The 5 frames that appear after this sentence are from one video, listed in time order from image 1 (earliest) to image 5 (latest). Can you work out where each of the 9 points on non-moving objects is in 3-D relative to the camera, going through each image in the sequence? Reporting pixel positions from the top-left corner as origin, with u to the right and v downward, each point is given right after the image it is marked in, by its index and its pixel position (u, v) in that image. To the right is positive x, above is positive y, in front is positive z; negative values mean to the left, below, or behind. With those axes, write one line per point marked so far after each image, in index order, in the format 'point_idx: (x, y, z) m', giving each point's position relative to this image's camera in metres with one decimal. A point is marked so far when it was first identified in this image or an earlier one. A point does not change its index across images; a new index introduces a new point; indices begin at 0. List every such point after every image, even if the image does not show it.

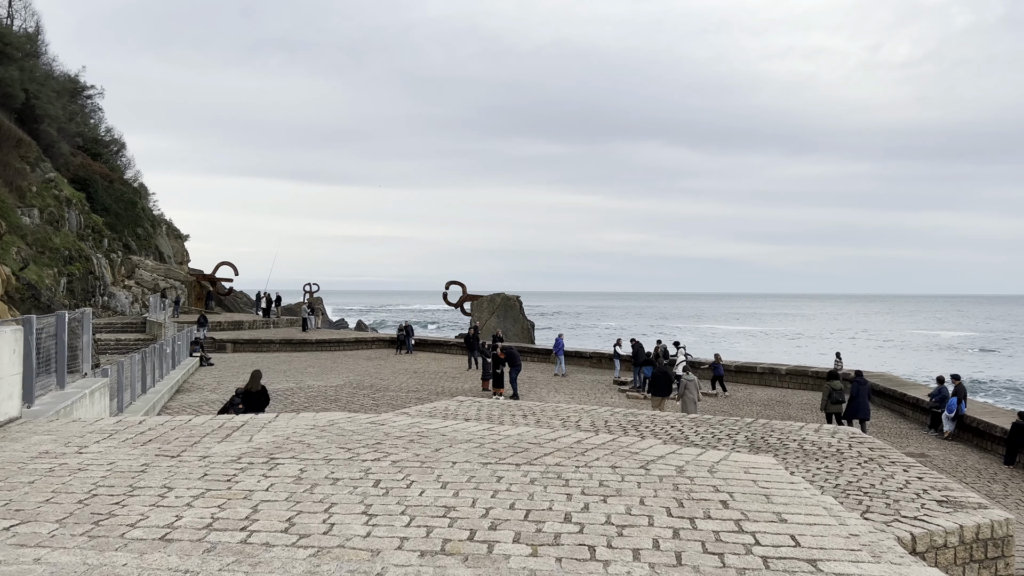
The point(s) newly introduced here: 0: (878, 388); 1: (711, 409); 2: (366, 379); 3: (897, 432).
0: (+7.5, -2.1, +16.5) m
1: (+3.9, -2.4, +15.9) m
2: (-3.3, -2.1, +18.2) m
3: (+6.0, -2.2, +12.4) m
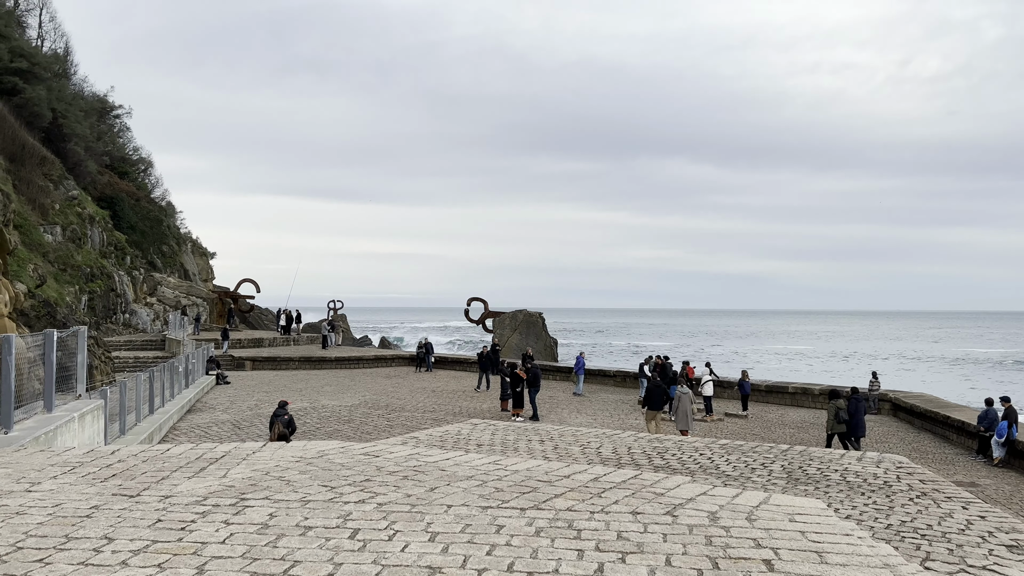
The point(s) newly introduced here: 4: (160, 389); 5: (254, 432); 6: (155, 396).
0: (+8.0, -2.4, +15.7) m
1: (+4.3, -2.7, +15.2) m
2: (-2.9, -2.5, +17.7) m
3: (+6.3, -2.5, +11.7) m
4: (-5.8, -1.7, +13.2) m
5: (-4.0, -2.2, +12.4) m
6: (-5.7, -1.7, +12.7) m
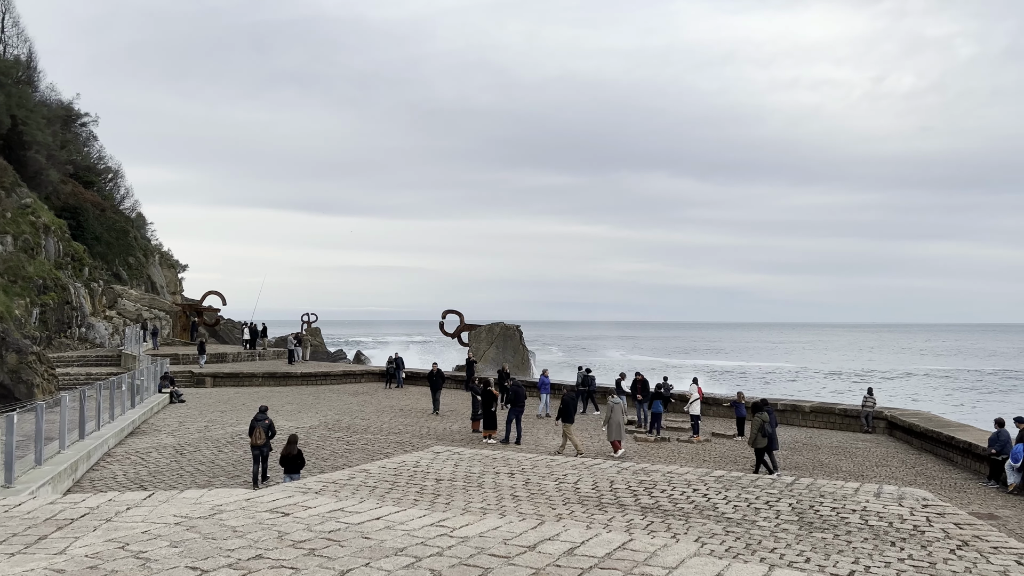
0: (+7.4, -2.6, +14.9) m
1: (+3.8, -2.9, +14.3) m
2: (-3.4, -2.7, +16.6) m
3: (+5.9, -2.6, +10.8) m
4: (-6.2, -1.8, +12.0) m
5: (-4.4, -2.4, +11.2) m
6: (-6.1, -1.9, +11.5) m
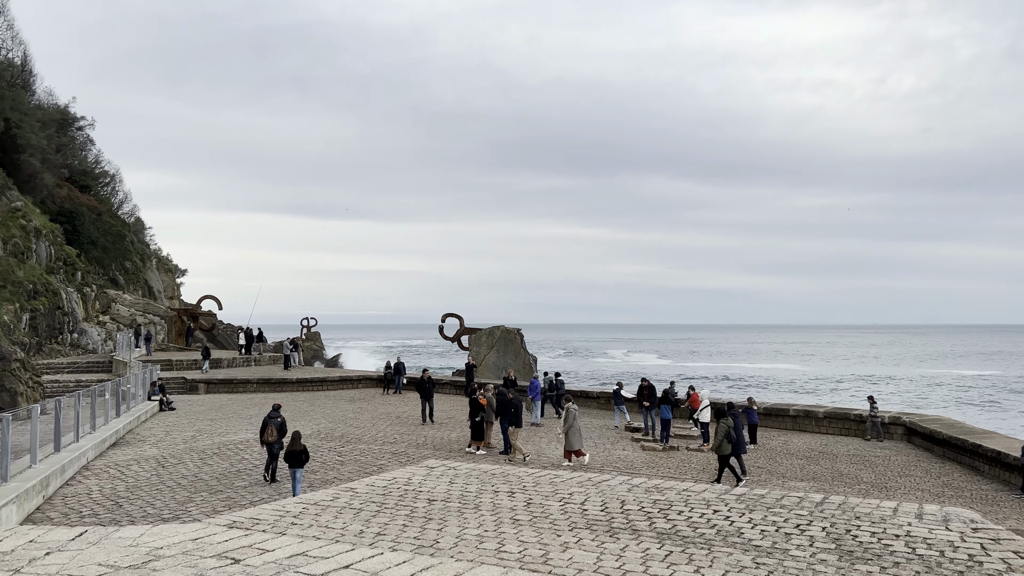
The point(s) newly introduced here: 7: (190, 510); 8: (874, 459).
0: (+7.5, -2.6, +14.3) m
1: (+3.9, -2.9, +13.6) m
2: (-3.4, -2.8, +16.0) m
3: (+5.9, -2.6, +10.1) m
4: (-6.2, -1.9, +11.4) m
5: (-4.4, -2.4, +10.6) m
6: (-6.1, -1.9, +10.9) m
7: (-3.4, -2.4, +8.5) m
8: (+6.1, -2.9, +13.5) m
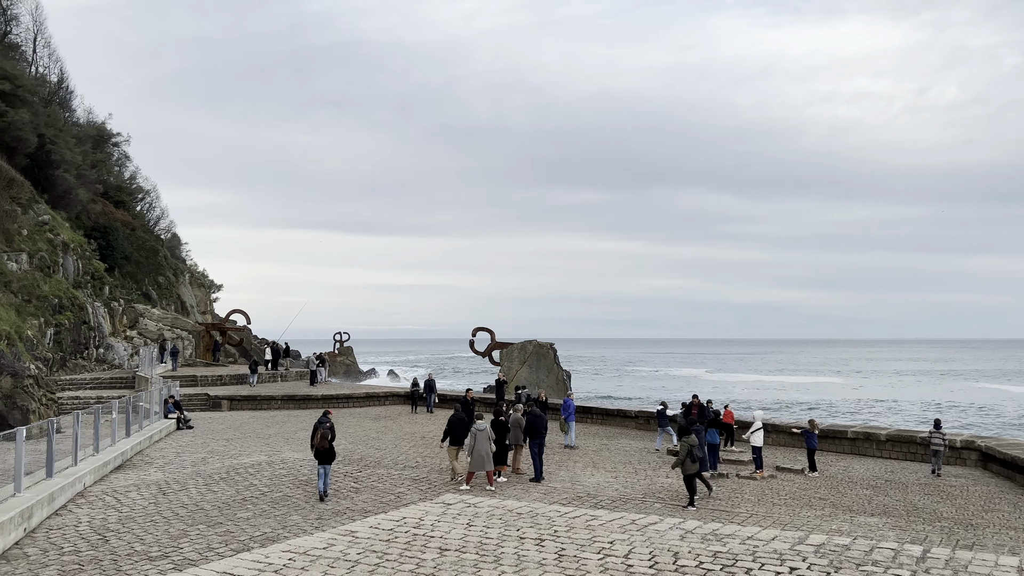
0: (+8.0, -2.7, +12.9) m
1: (+4.4, -3.1, +12.4) m
2: (-2.8, -3.0, +15.1) m
3: (+6.2, -2.7, +8.8) m
4: (-5.8, -2.0, +10.7) m
5: (-4.0, -2.6, +9.8) m
6: (-5.7, -2.1, +10.2) m
7: (-3.1, -2.5, +7.6) m
8: (+6.6, -3.0, +12.2) m
